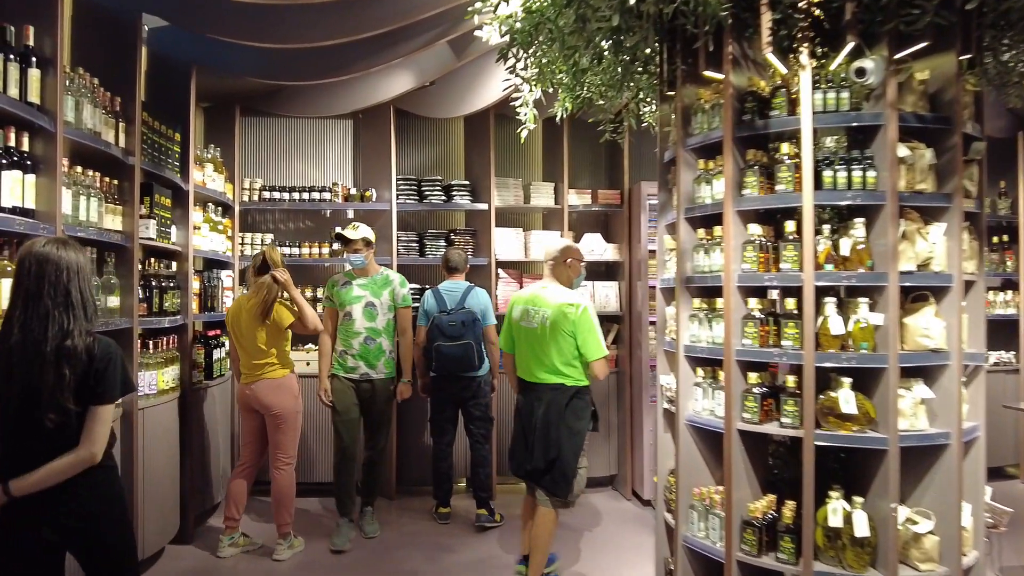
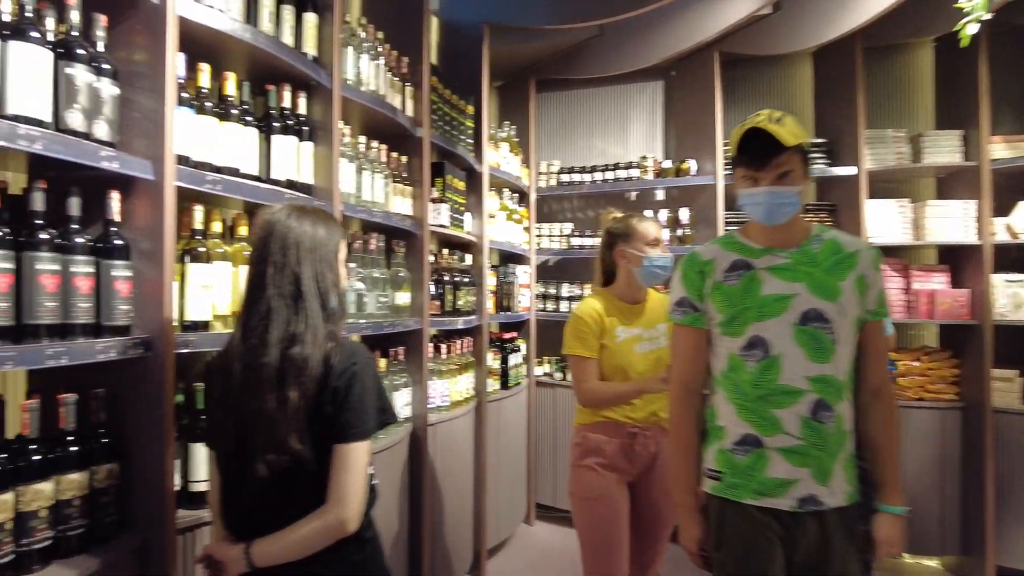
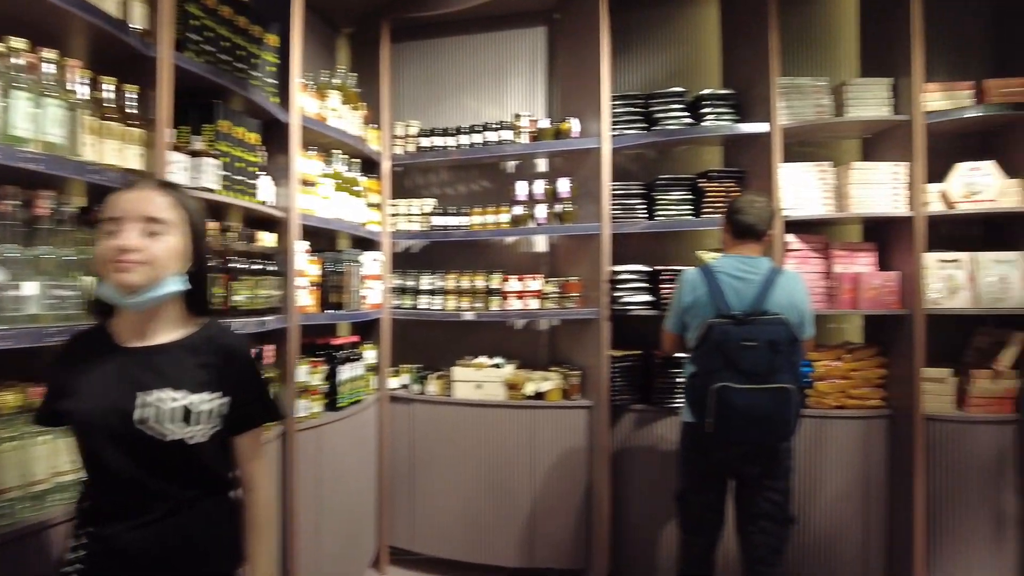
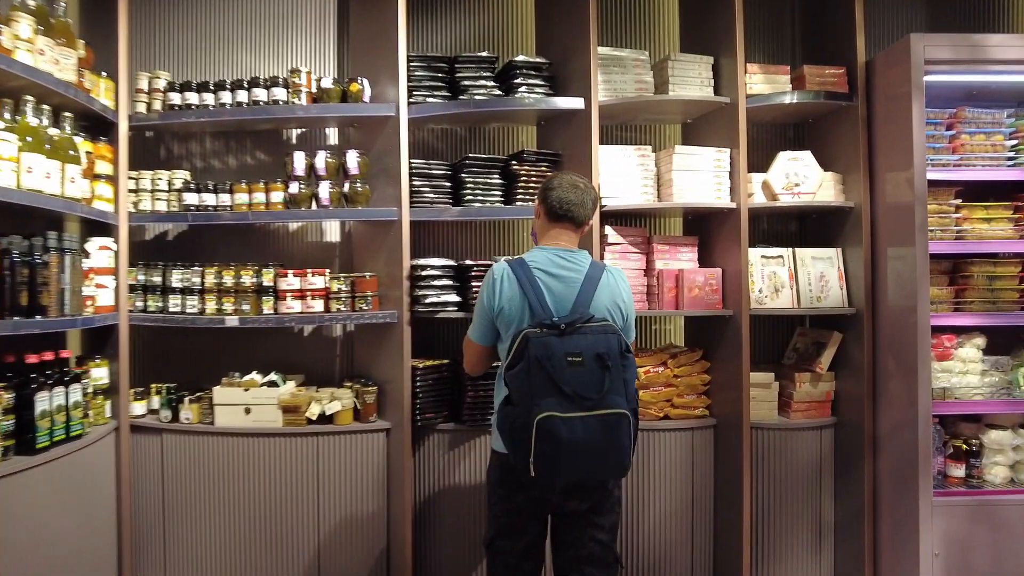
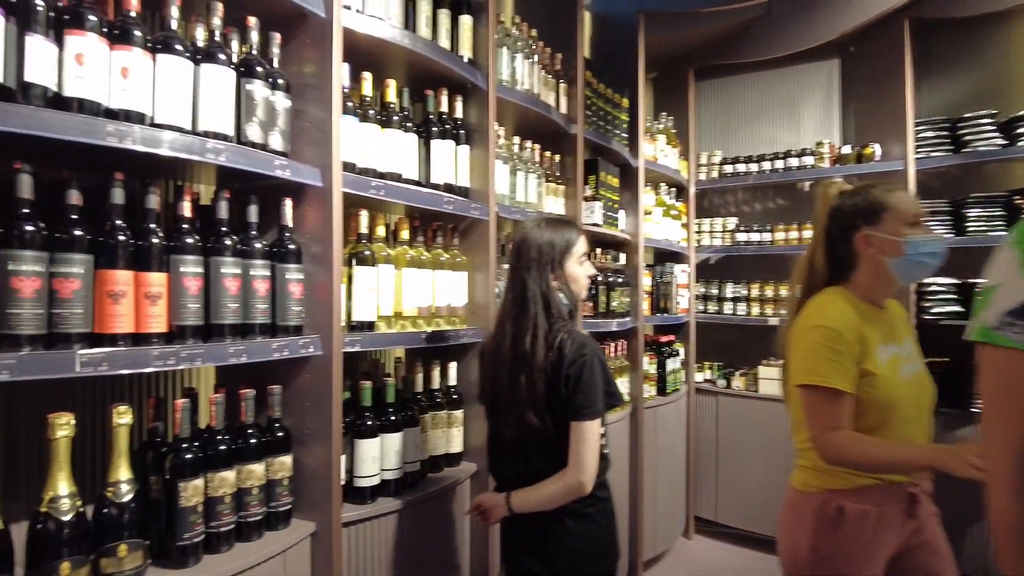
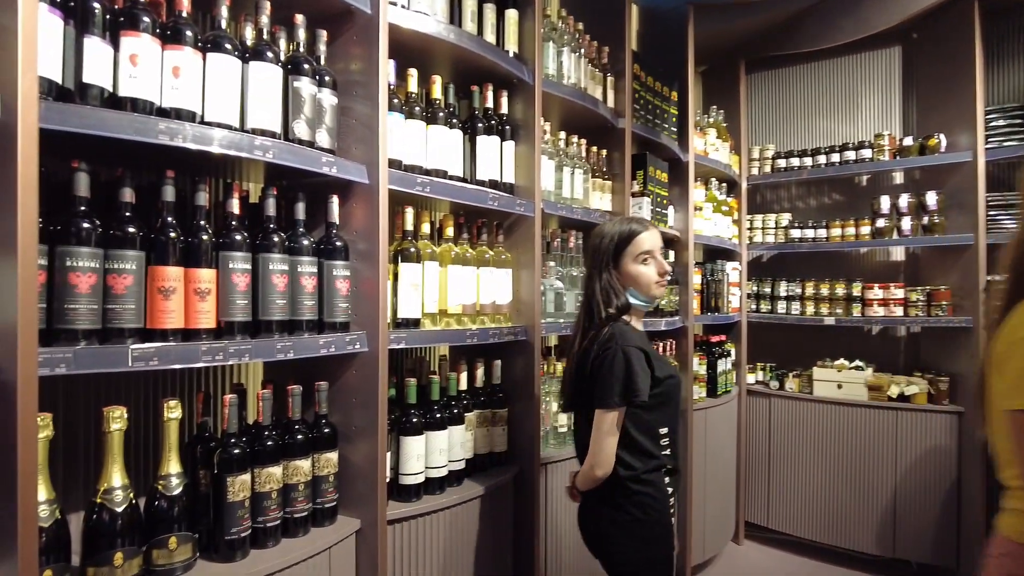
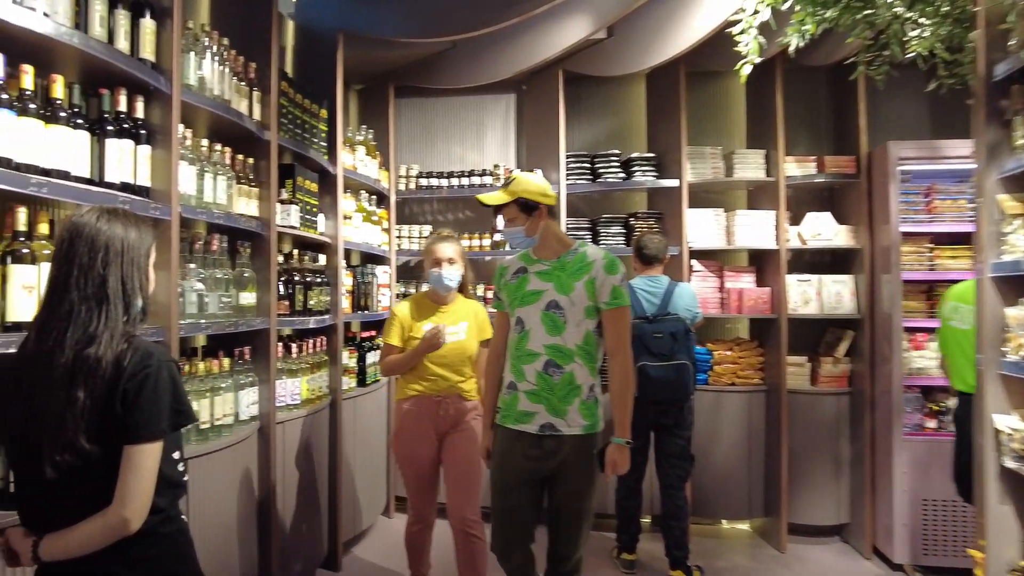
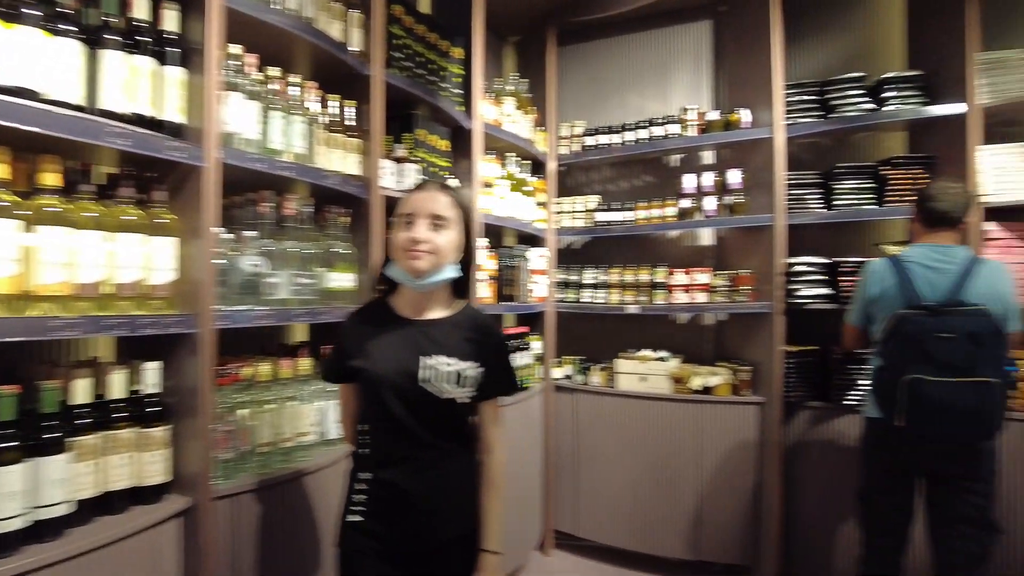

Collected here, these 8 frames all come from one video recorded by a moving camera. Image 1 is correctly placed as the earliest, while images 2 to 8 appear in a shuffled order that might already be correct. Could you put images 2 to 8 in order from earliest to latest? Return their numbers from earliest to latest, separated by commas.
7, 2, 5, 6, 8, 3, 4
